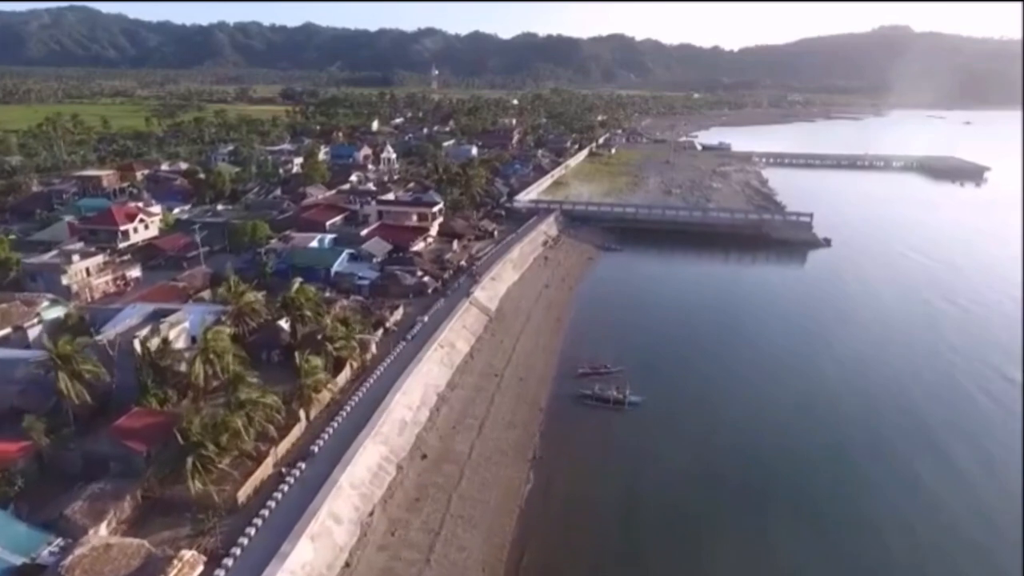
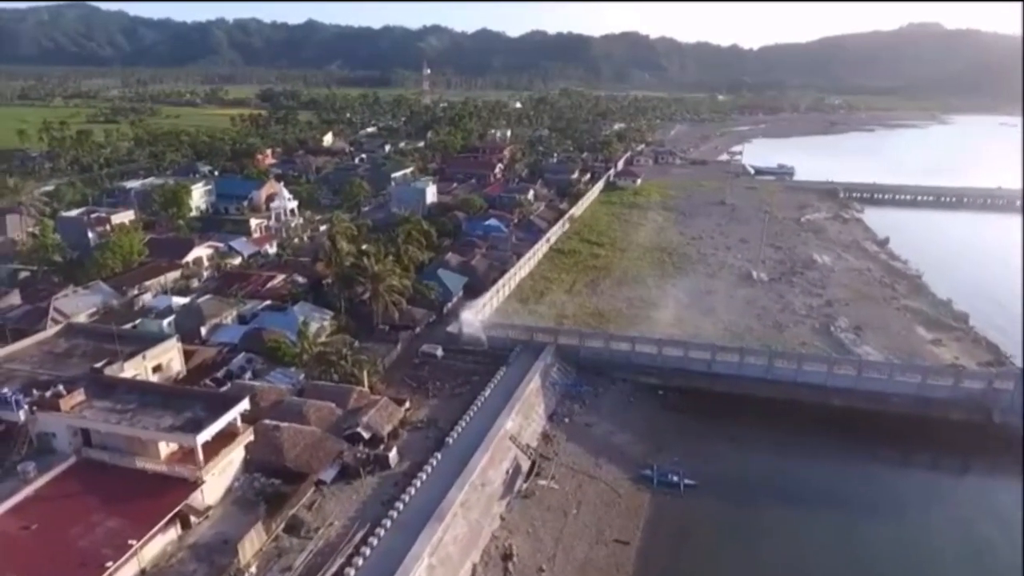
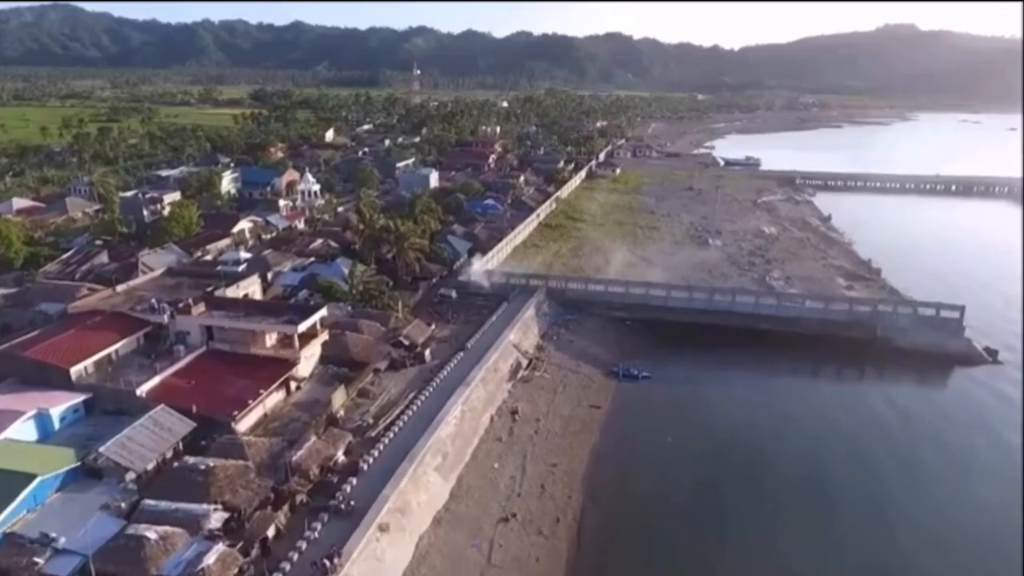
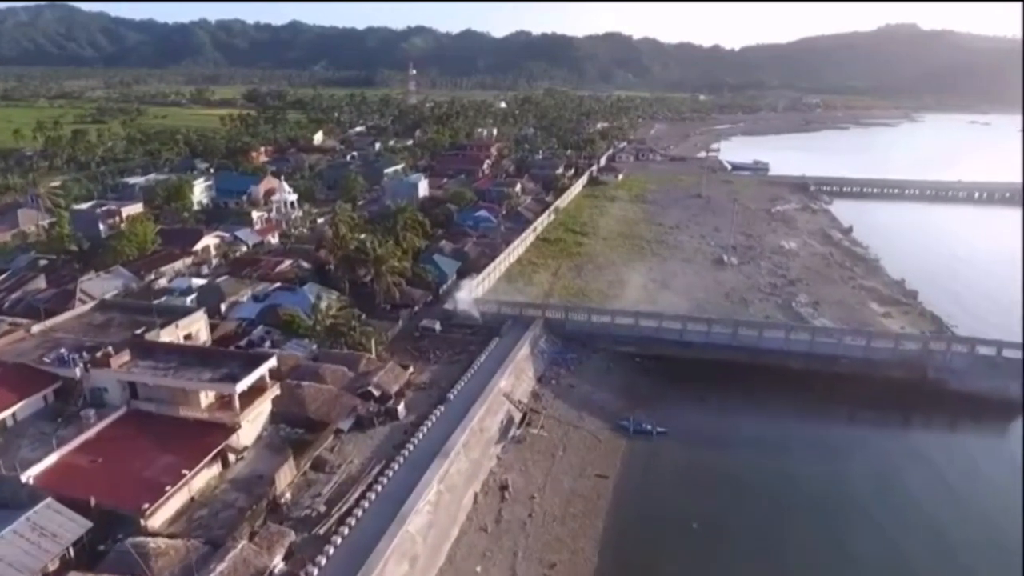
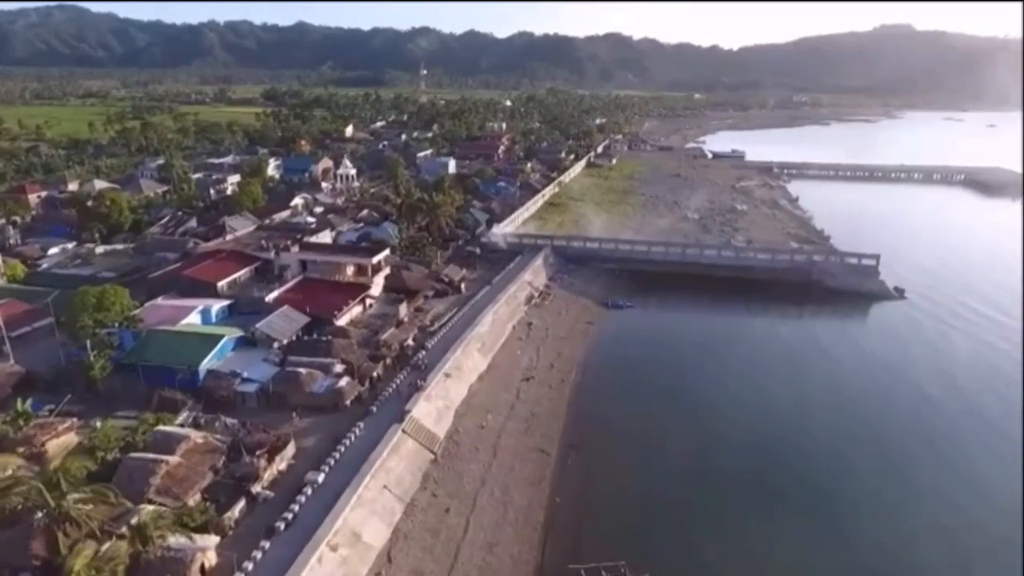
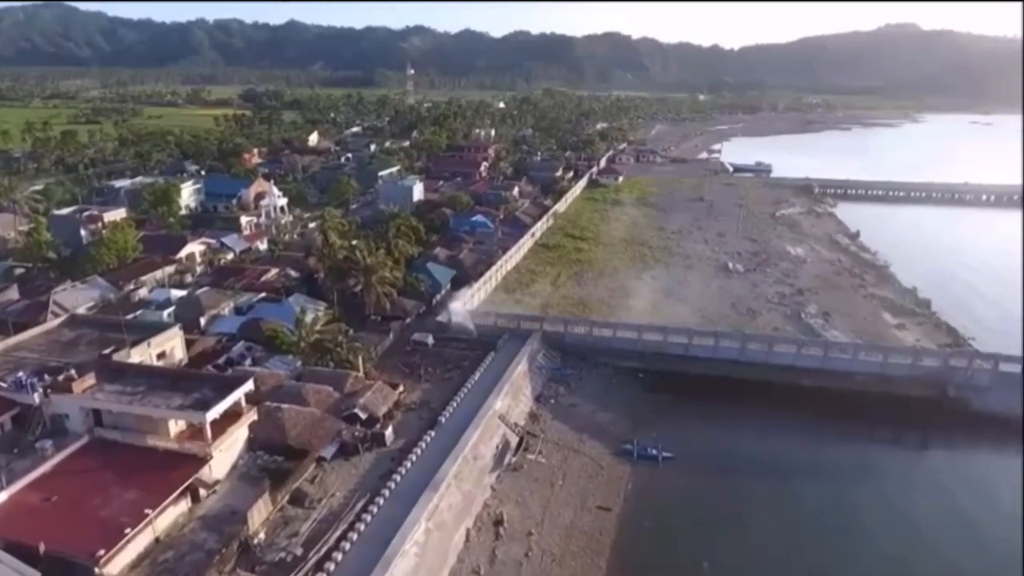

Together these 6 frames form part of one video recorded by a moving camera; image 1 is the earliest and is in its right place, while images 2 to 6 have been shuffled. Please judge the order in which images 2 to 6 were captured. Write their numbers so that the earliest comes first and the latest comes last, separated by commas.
5, 3, 4, 6, 2
